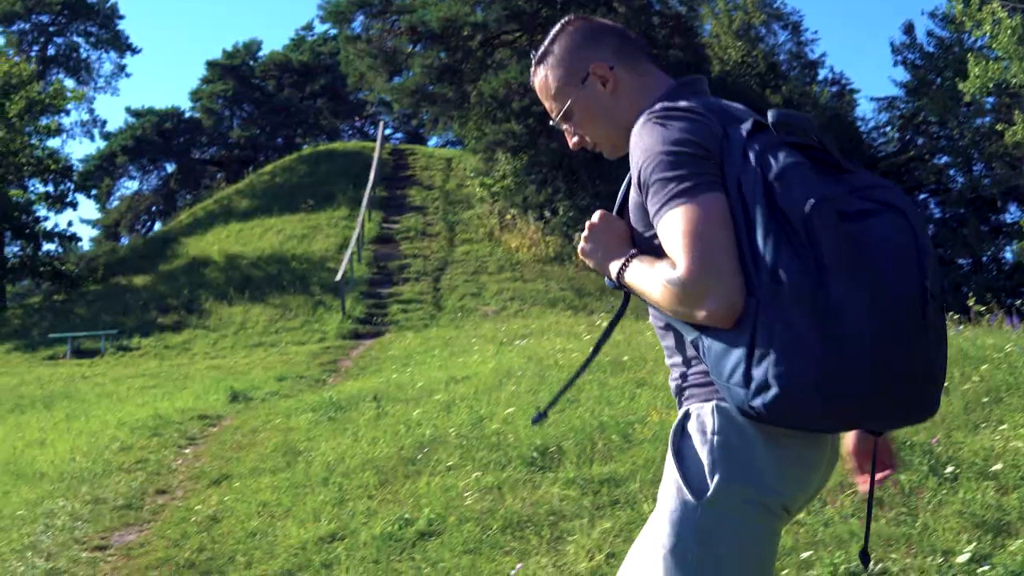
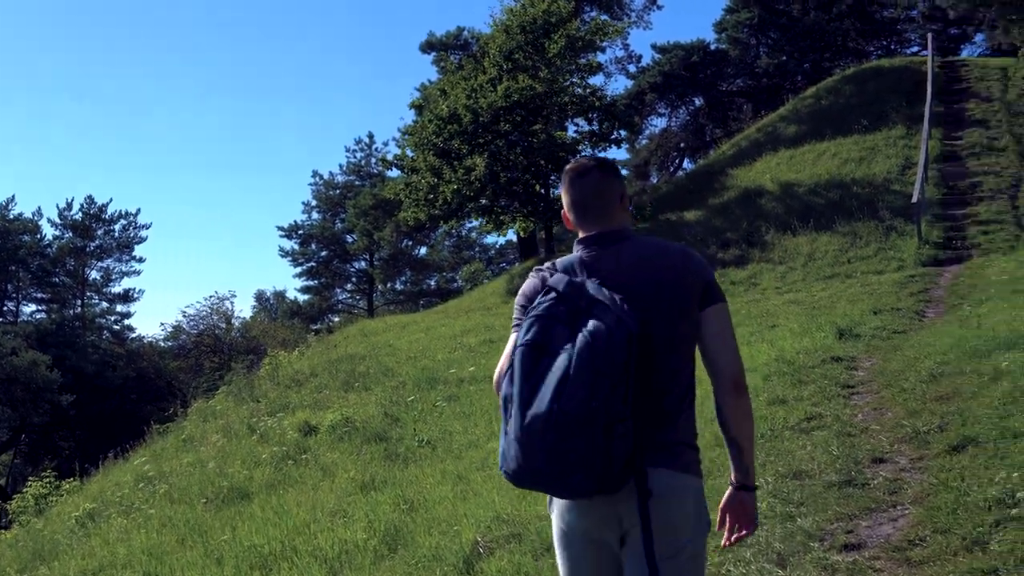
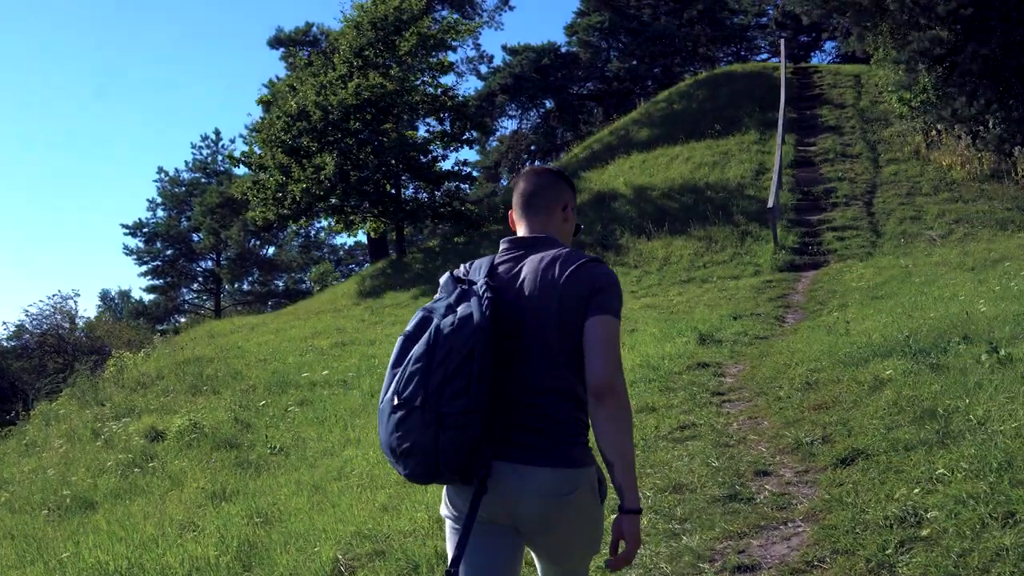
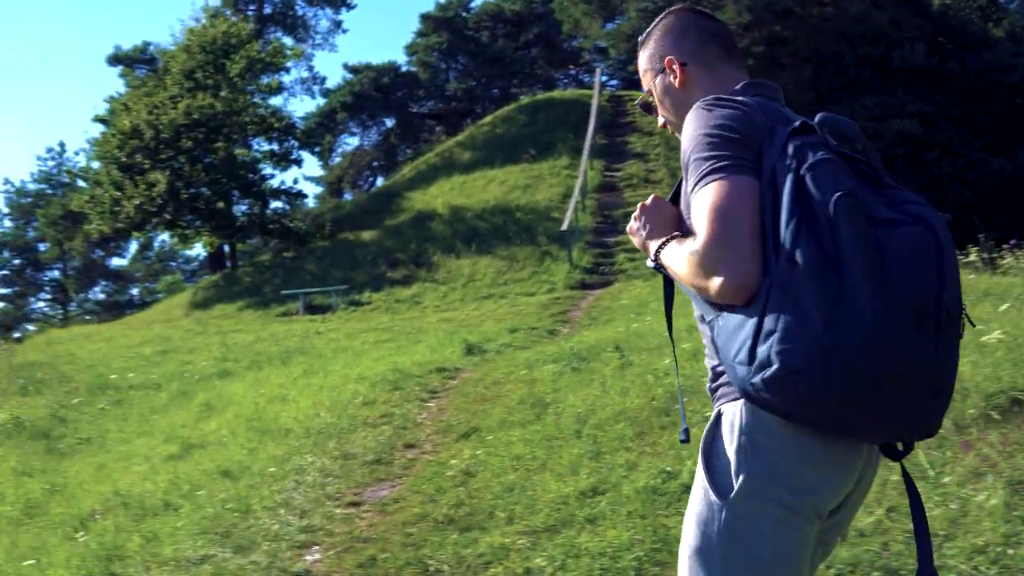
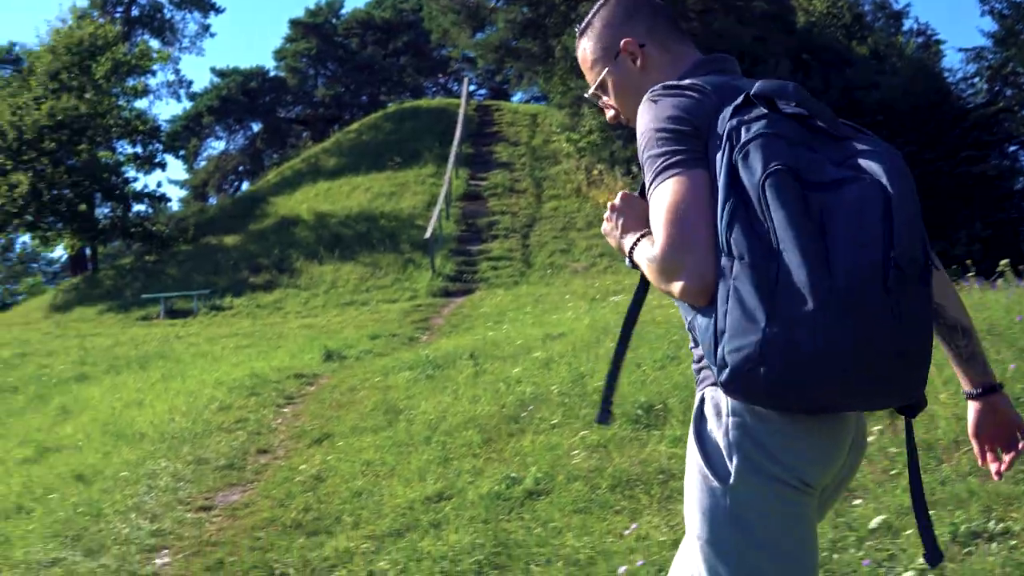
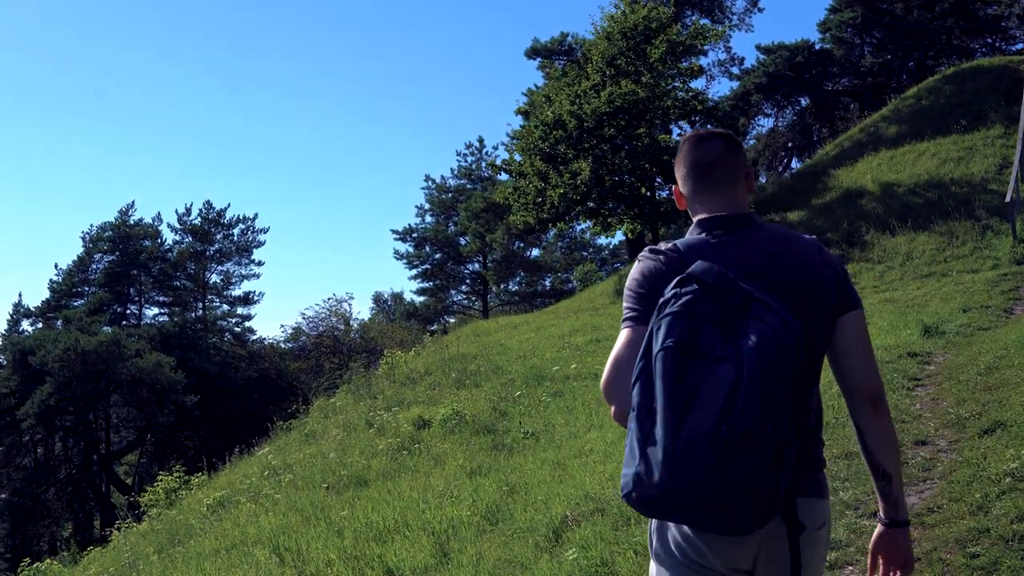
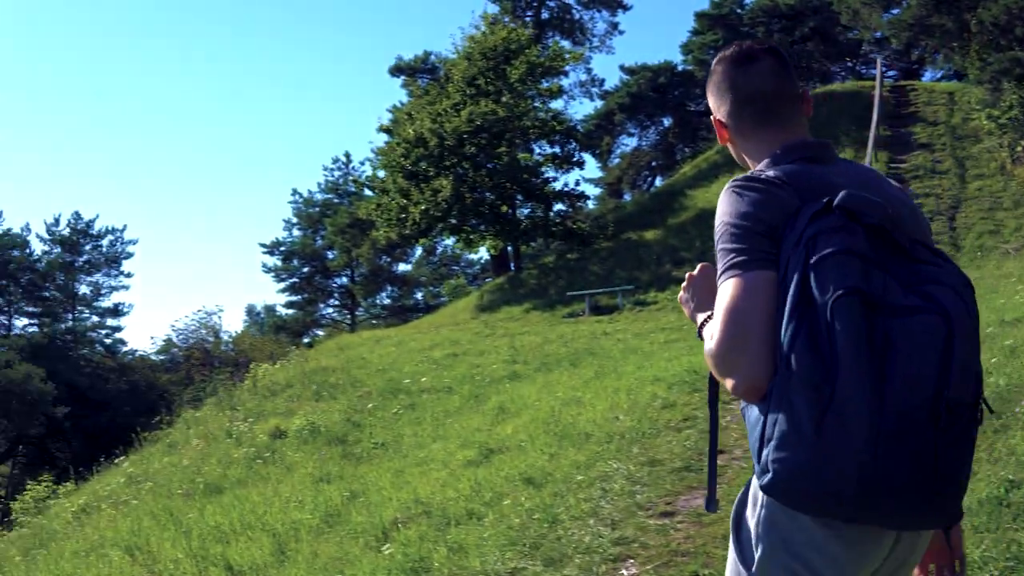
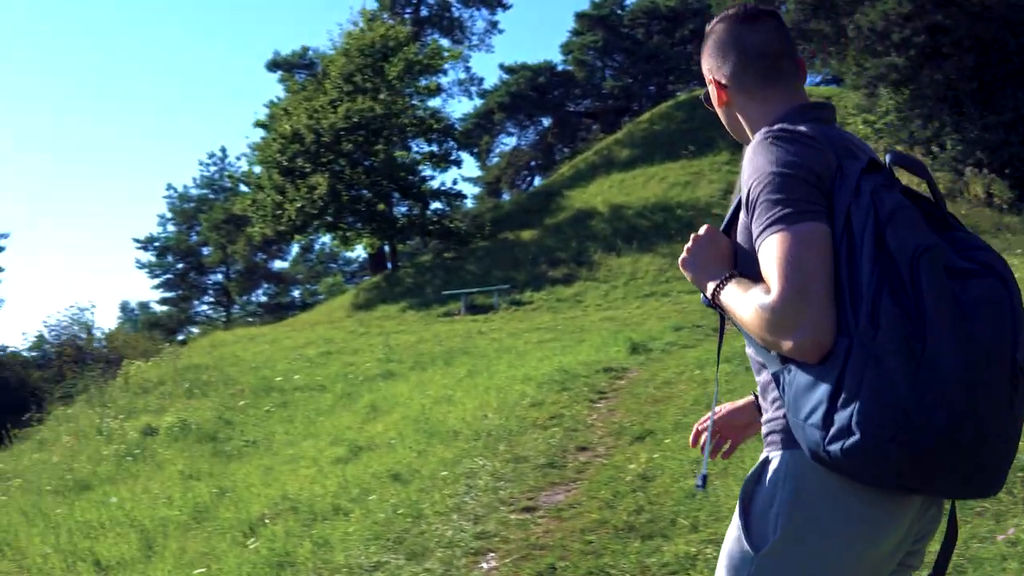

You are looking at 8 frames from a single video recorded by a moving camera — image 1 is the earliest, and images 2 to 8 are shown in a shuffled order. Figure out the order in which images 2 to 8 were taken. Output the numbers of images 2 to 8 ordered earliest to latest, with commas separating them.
5, 4, 8, 7, 6, 2, 3
